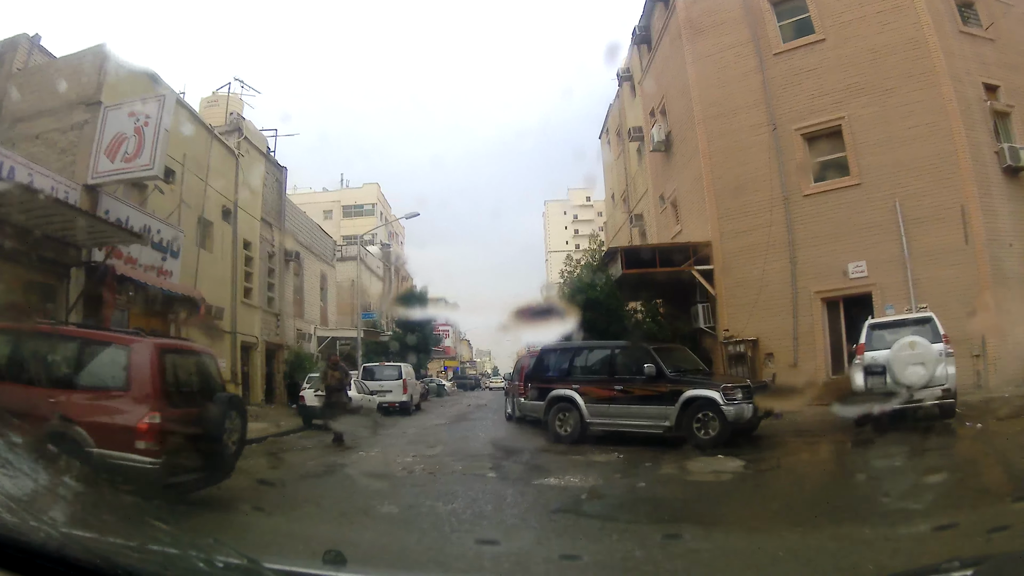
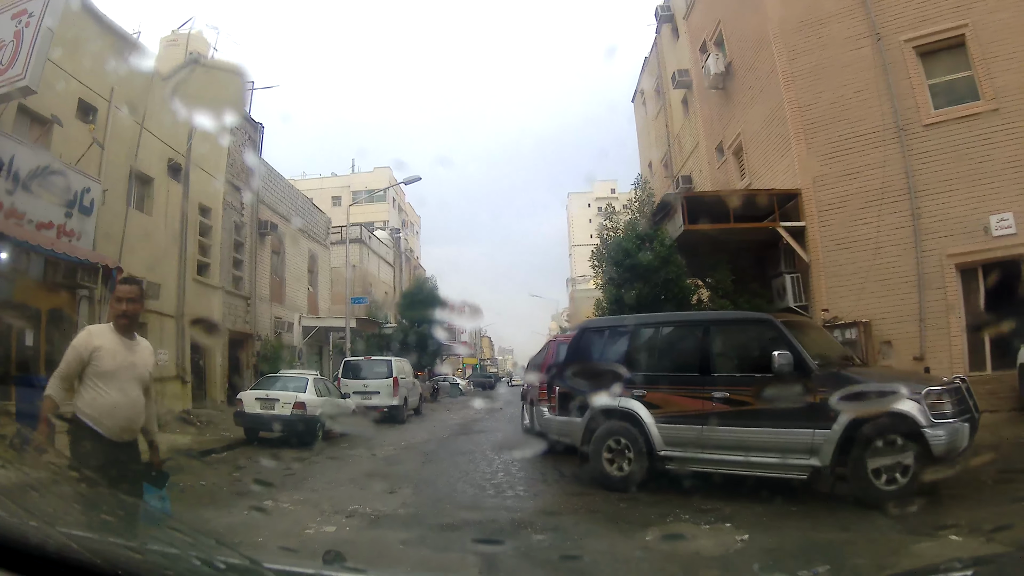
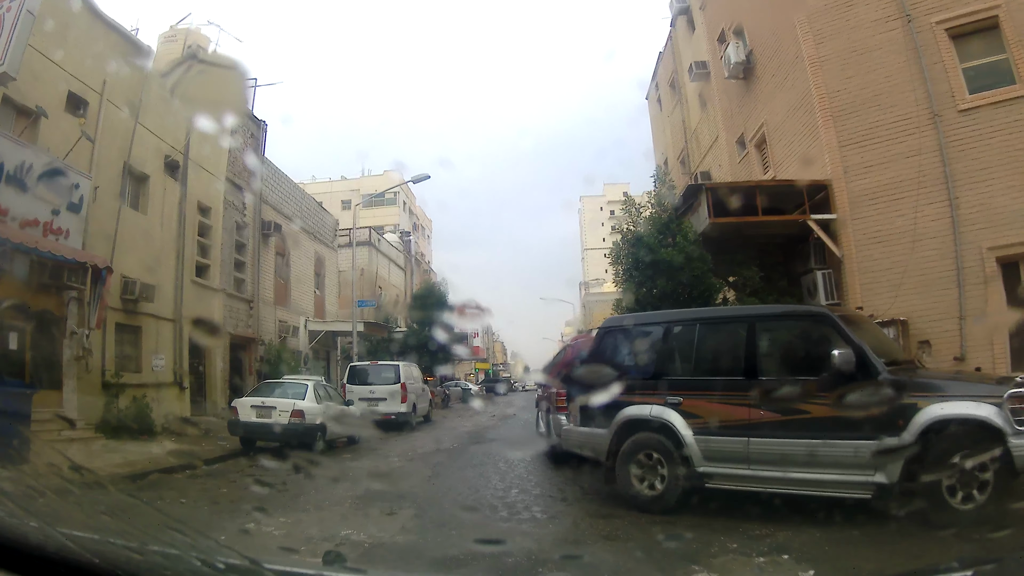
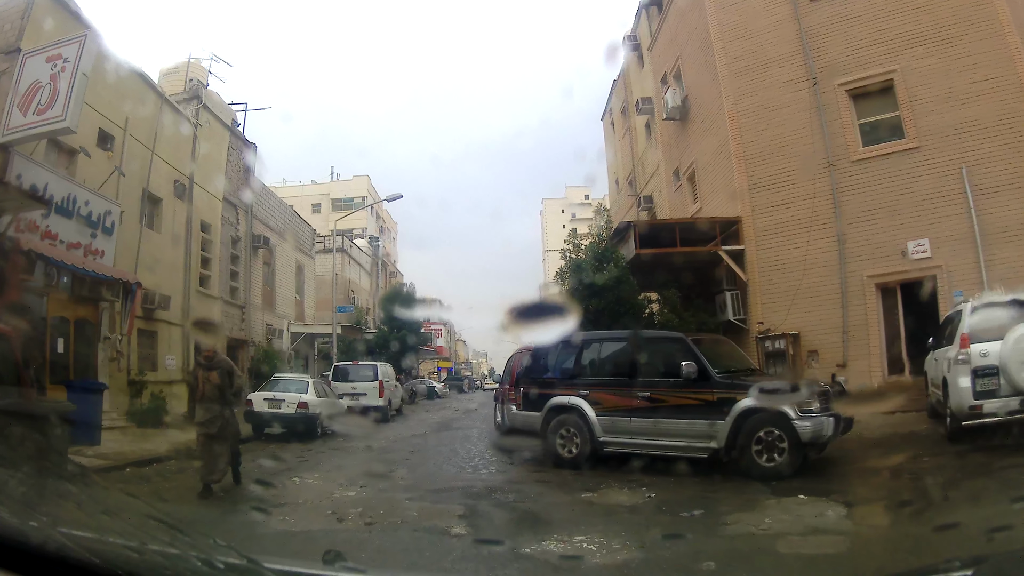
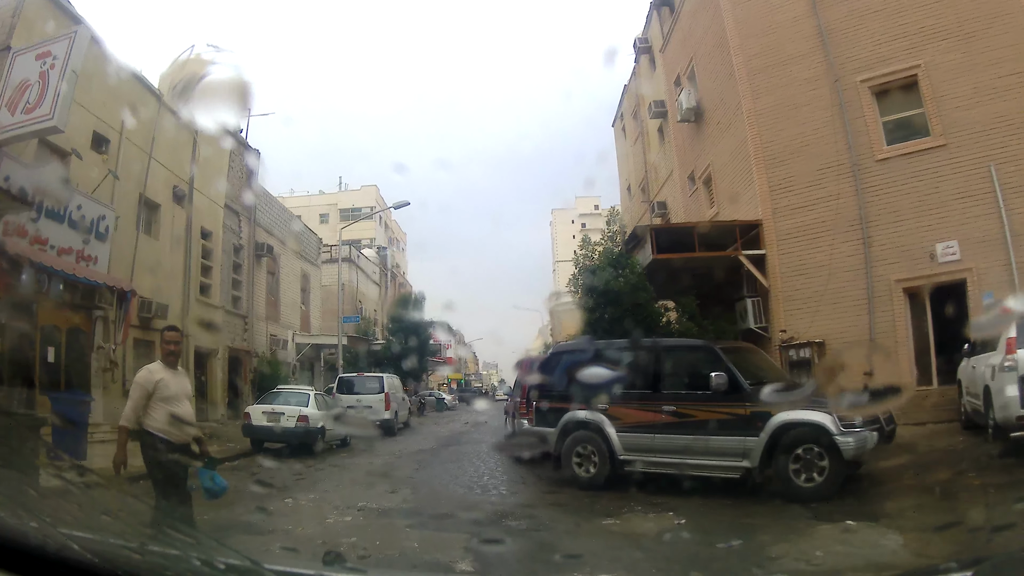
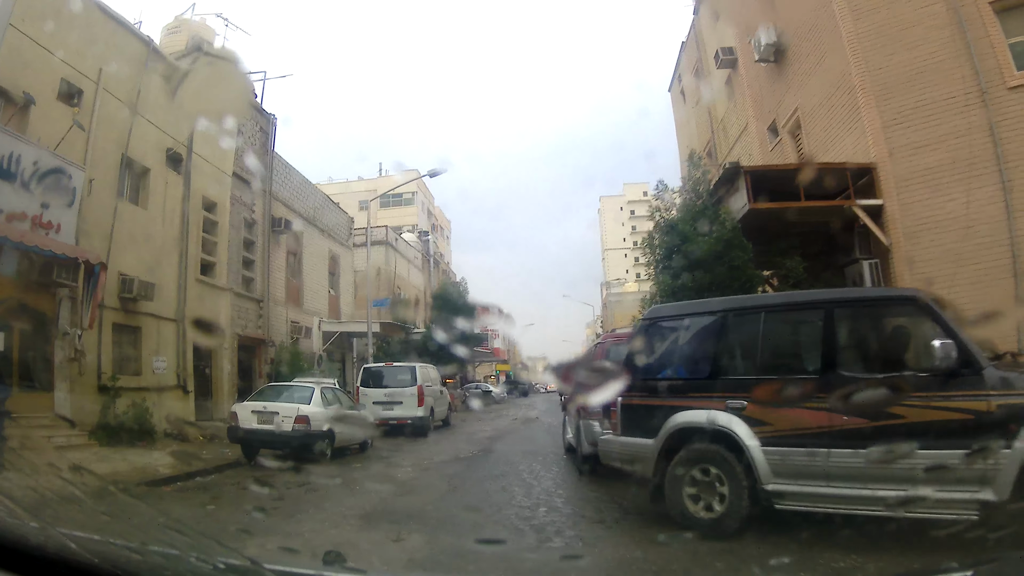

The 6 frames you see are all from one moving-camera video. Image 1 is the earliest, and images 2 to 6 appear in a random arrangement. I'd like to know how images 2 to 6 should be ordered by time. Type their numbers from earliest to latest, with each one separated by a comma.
4, 5, 2, 3, 6
